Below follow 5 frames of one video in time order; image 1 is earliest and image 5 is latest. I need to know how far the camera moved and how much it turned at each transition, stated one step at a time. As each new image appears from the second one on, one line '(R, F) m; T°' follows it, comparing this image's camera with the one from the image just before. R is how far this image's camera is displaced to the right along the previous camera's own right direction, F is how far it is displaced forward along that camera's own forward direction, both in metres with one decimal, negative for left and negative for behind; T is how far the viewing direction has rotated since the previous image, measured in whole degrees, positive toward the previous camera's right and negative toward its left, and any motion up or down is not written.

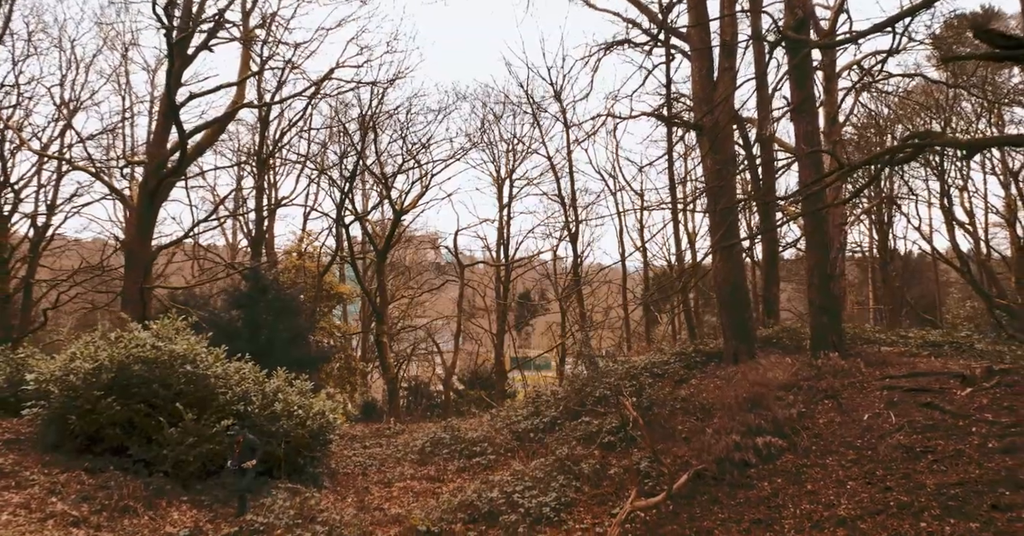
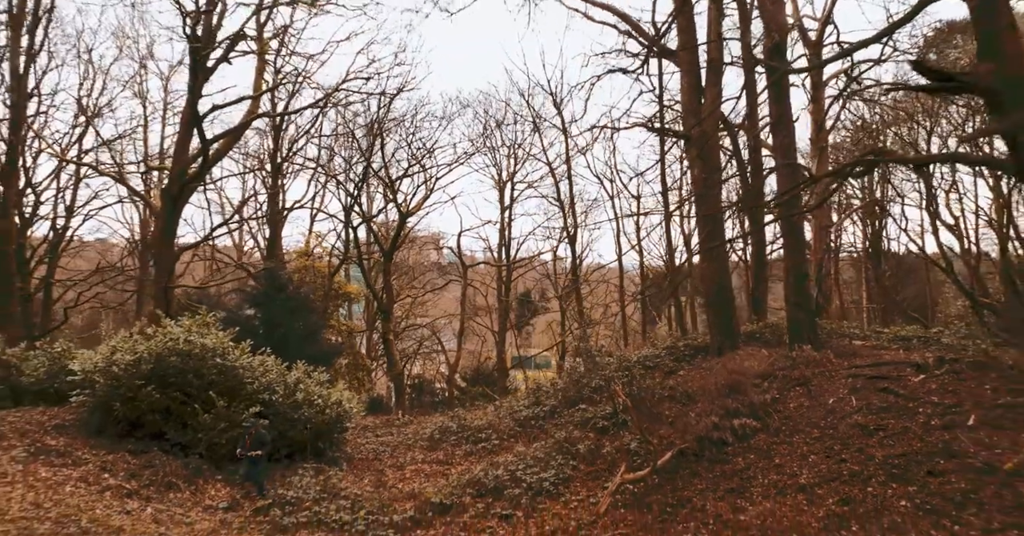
(0.0, -0.8) m; 0°
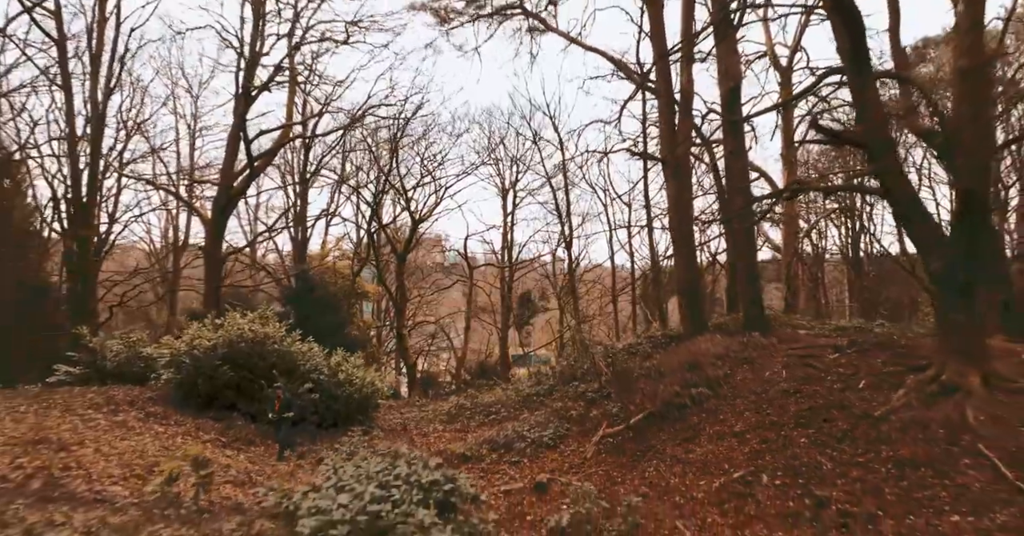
(-0.1, -2.1) m; 0°
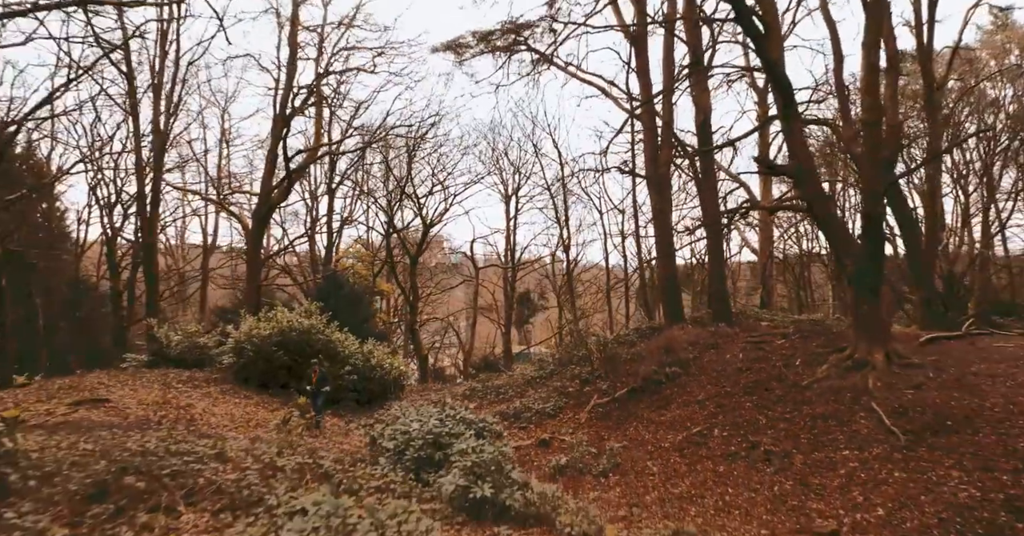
(-0.2, -2.2) m; 0°
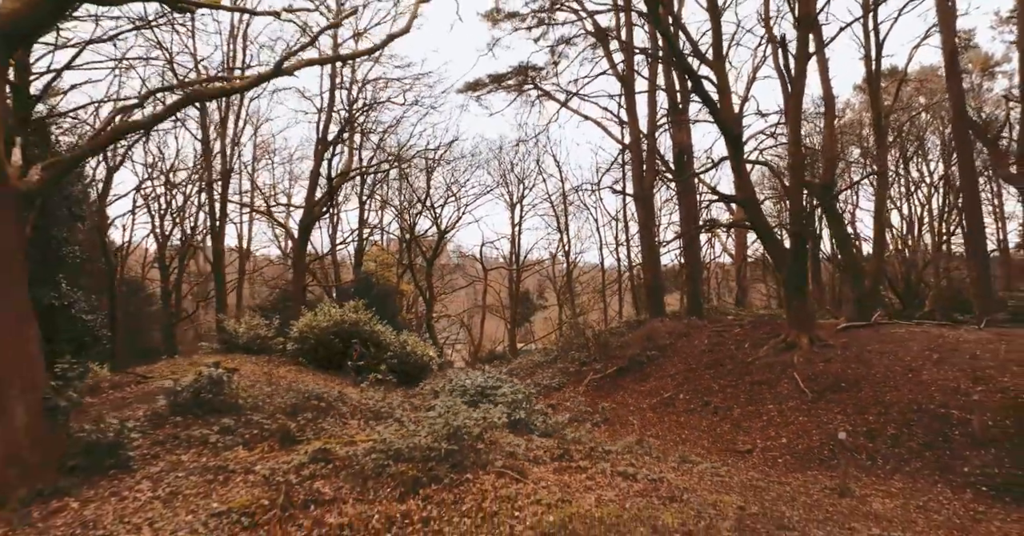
(-0.4, -3.1) m; 0°
